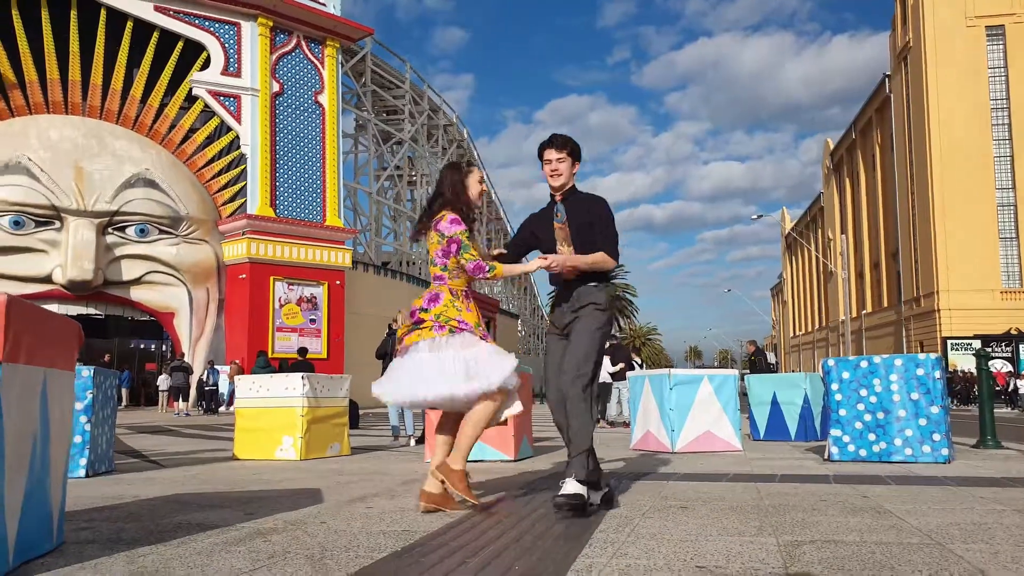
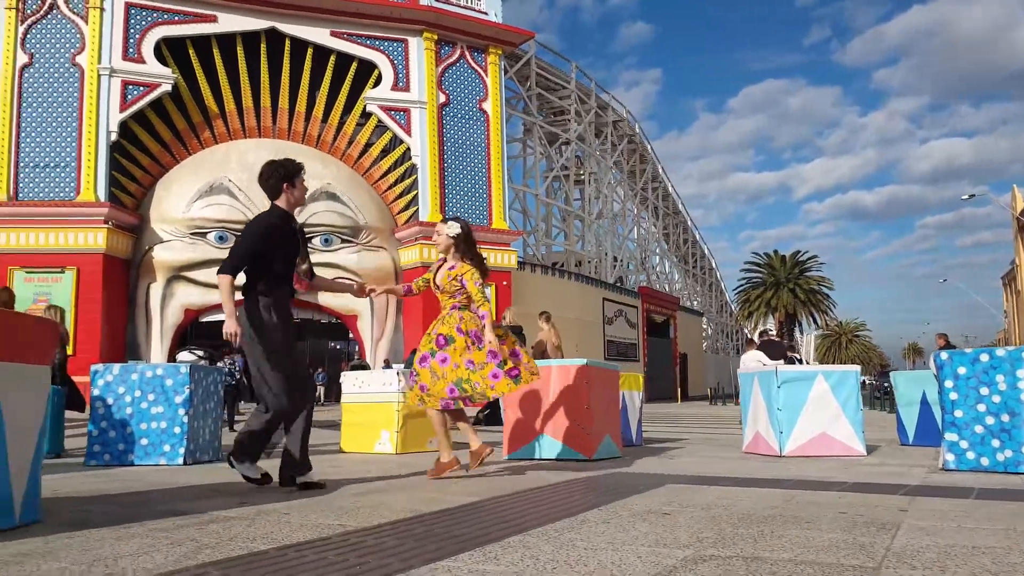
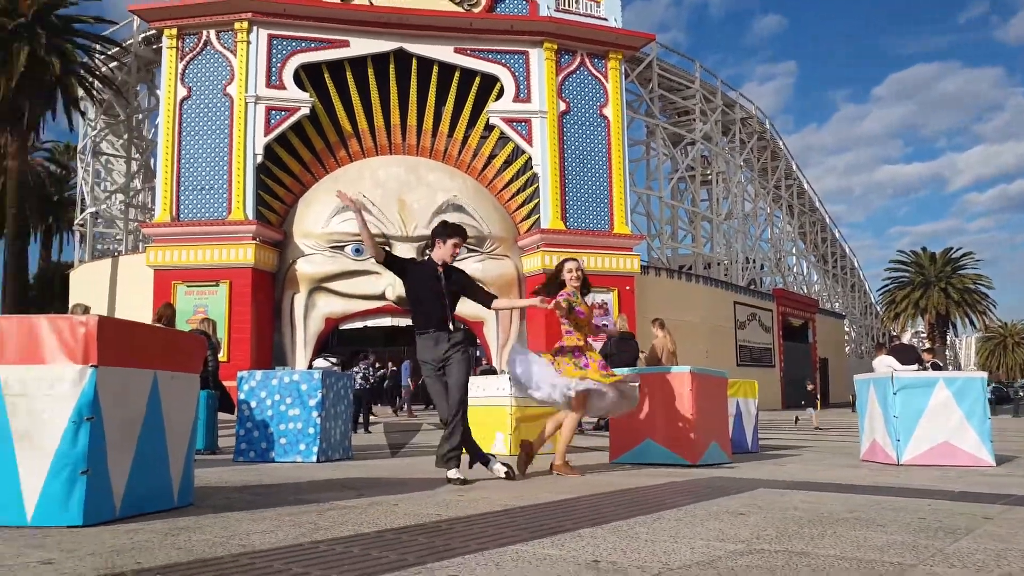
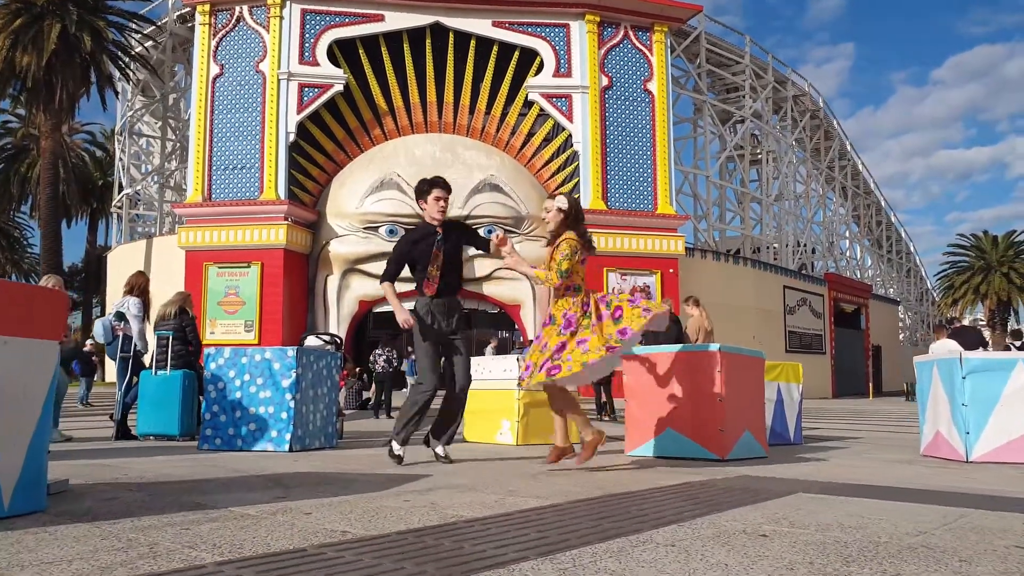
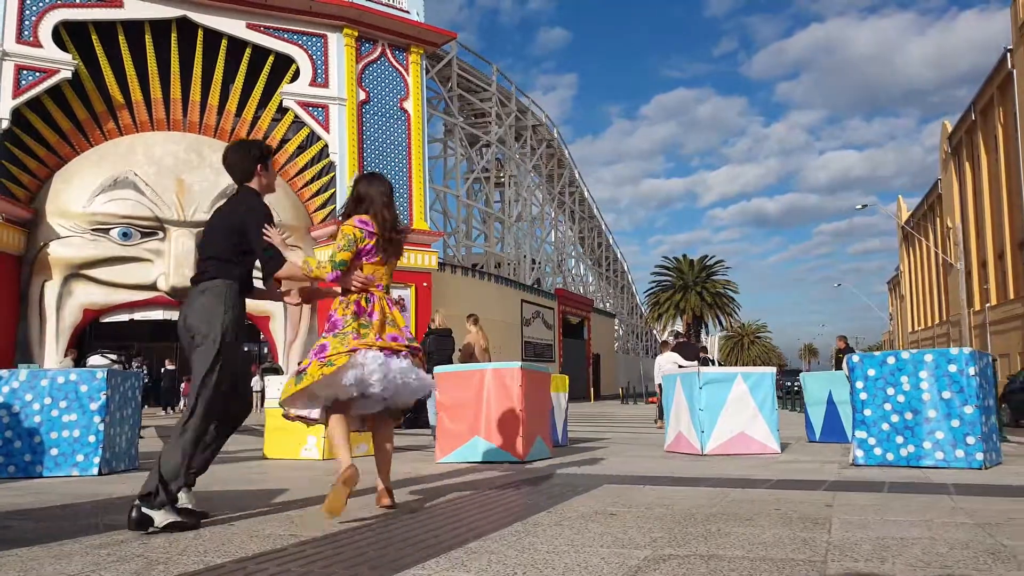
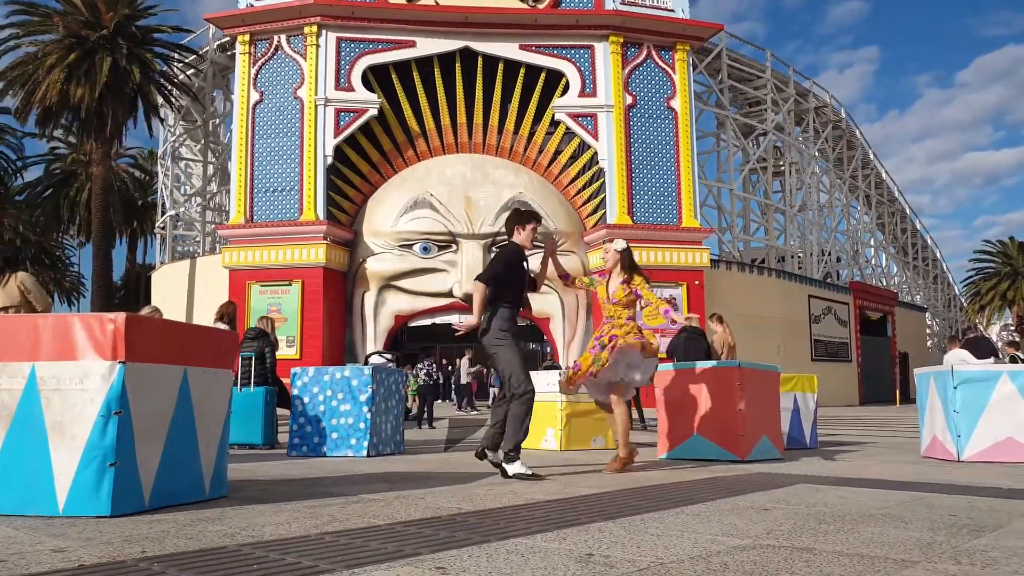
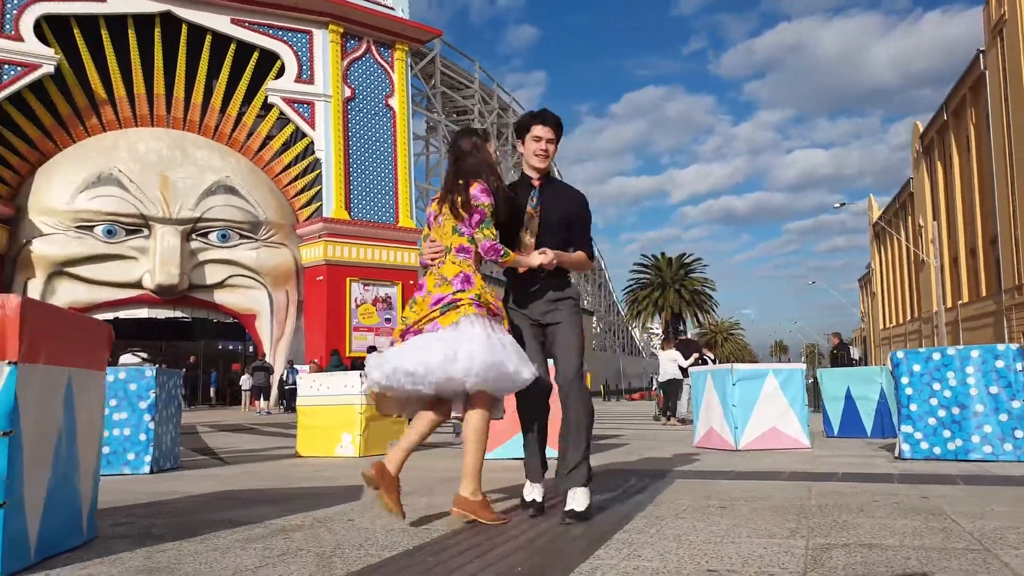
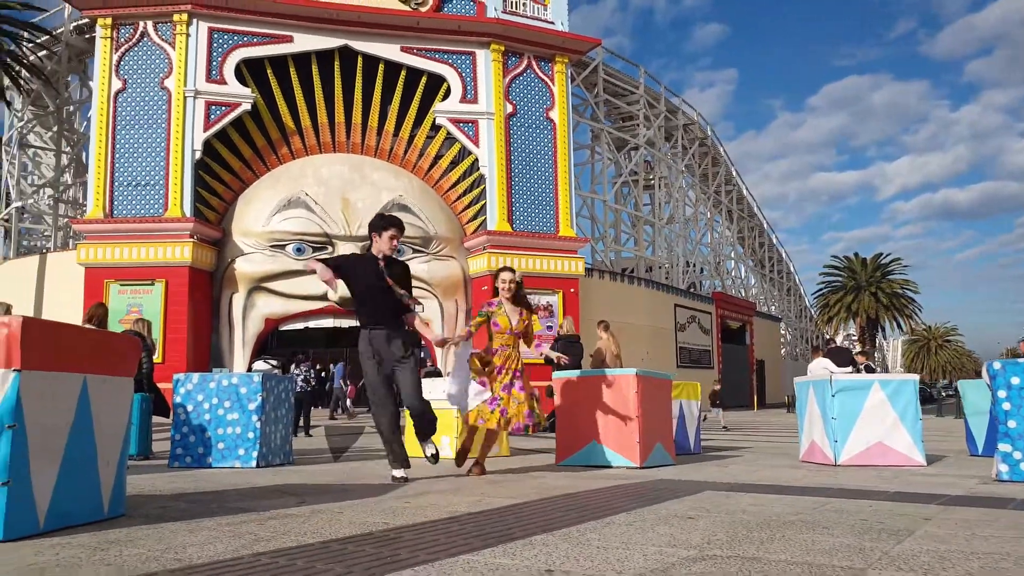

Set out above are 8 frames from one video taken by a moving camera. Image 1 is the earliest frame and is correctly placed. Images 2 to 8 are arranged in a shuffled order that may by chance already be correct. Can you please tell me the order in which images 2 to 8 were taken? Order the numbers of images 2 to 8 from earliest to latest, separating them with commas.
7, 5, 2, 8, 3, 6, 4
